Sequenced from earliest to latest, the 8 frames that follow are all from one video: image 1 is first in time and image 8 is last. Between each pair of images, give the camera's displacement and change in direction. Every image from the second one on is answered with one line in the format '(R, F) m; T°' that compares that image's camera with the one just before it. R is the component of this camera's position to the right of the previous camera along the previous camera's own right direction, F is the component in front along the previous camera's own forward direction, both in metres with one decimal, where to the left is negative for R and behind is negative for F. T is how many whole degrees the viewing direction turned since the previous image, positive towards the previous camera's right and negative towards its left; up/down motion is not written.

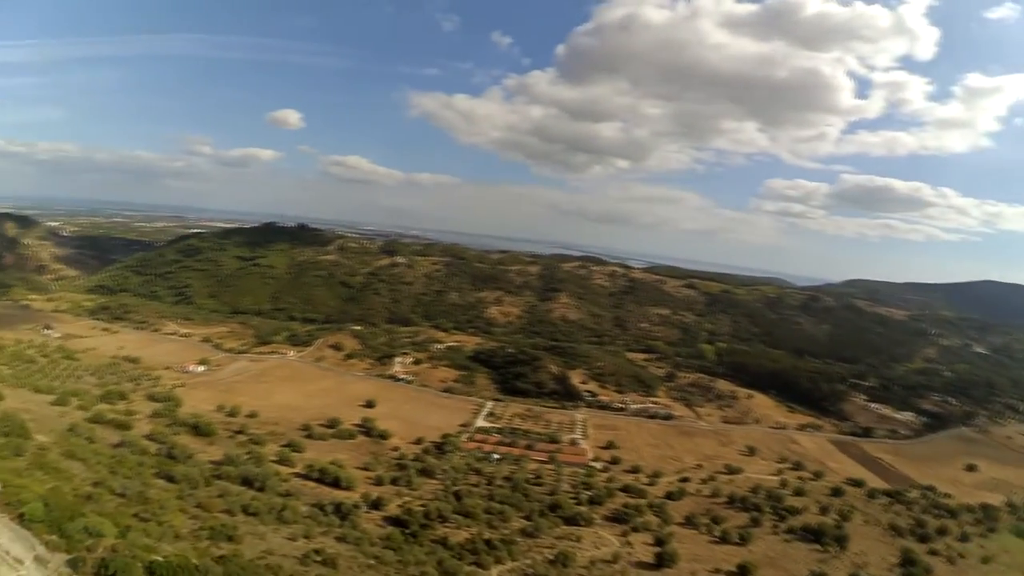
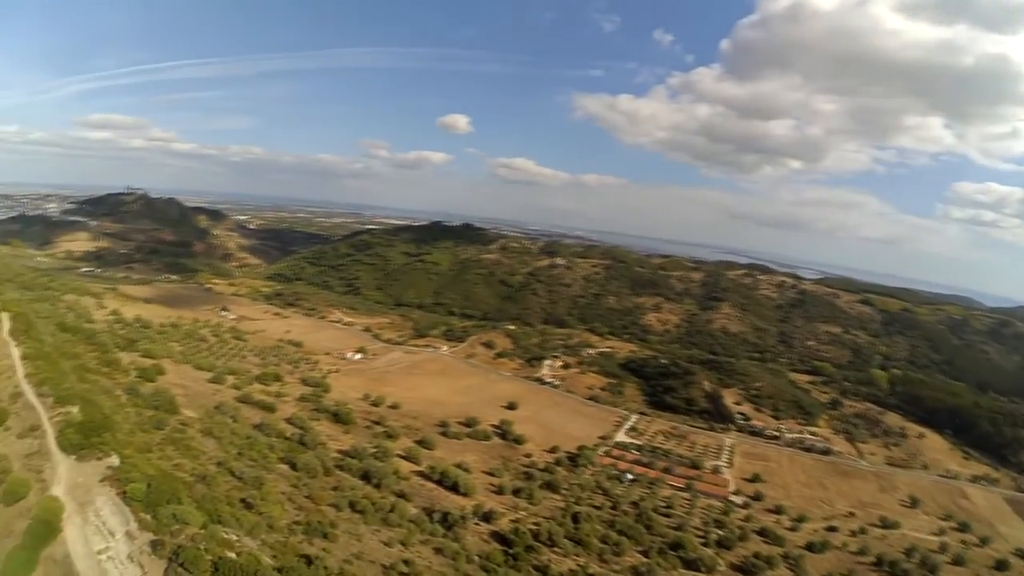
(+1.4, +2.2) m; -13°
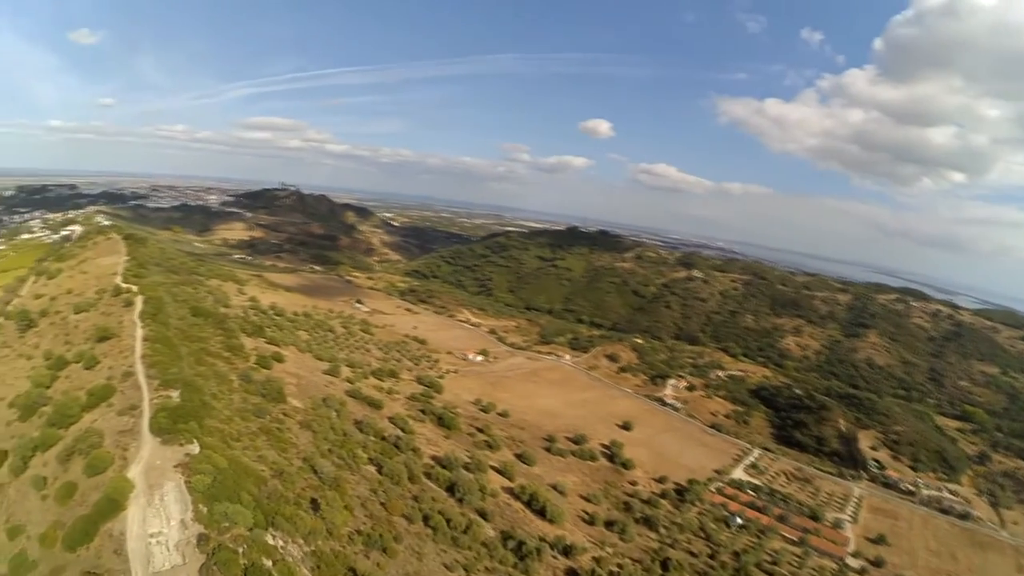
(+1.5, +1.8) m; -11°
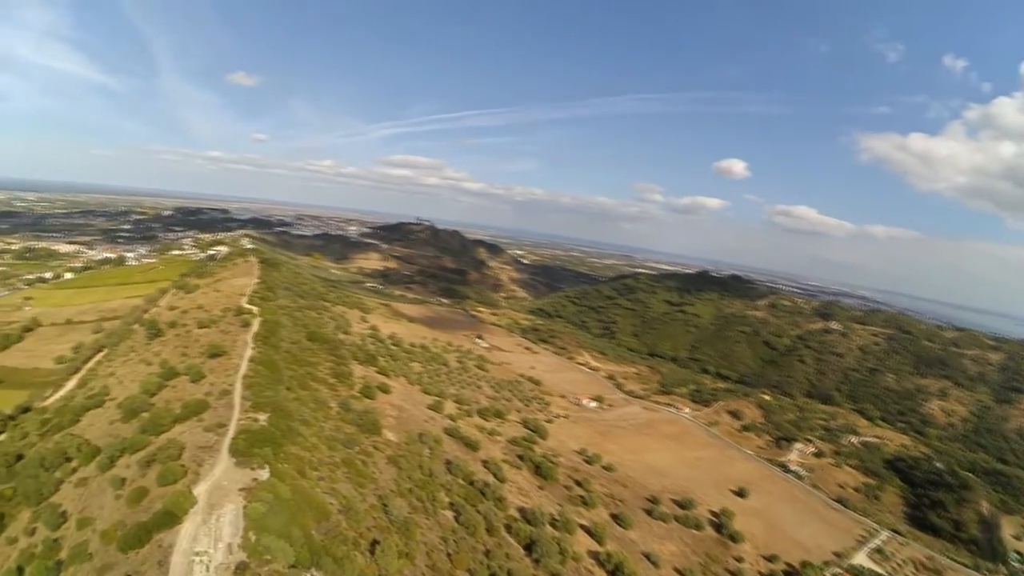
(+1.4, +1.7) m; -10°
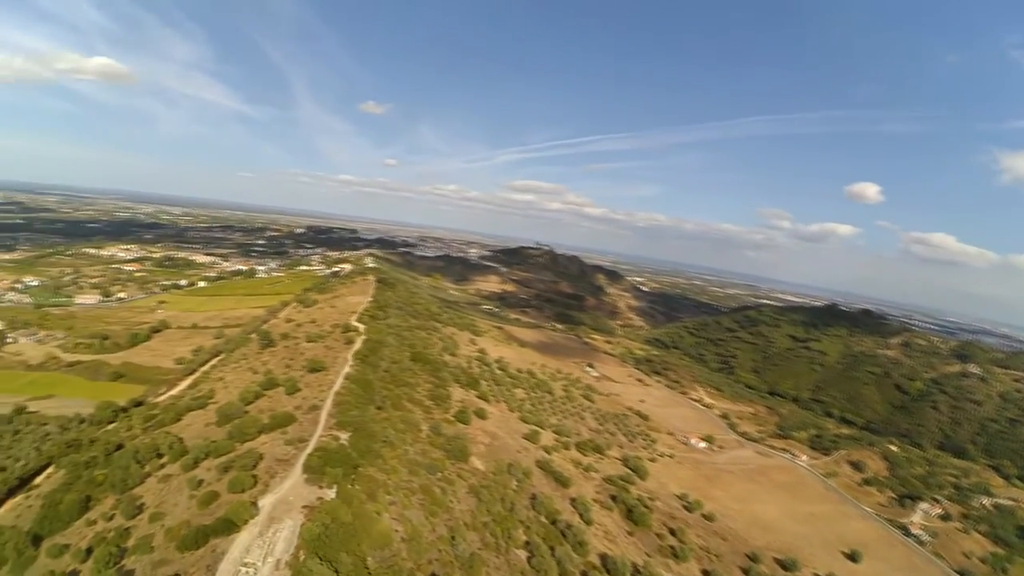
(+1.4, +1.5) m; -9°
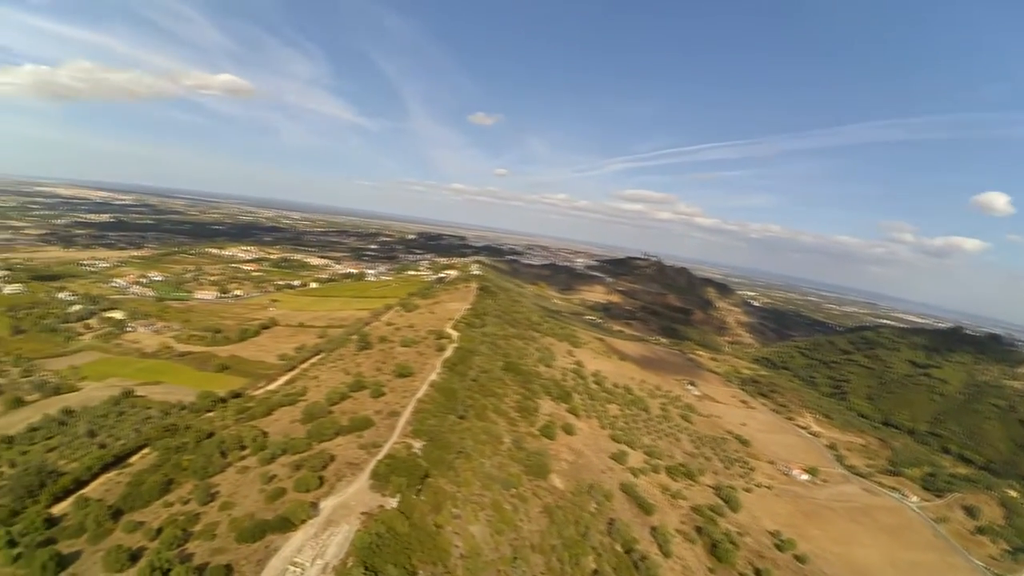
(+1.8, +1.4) m; -9°
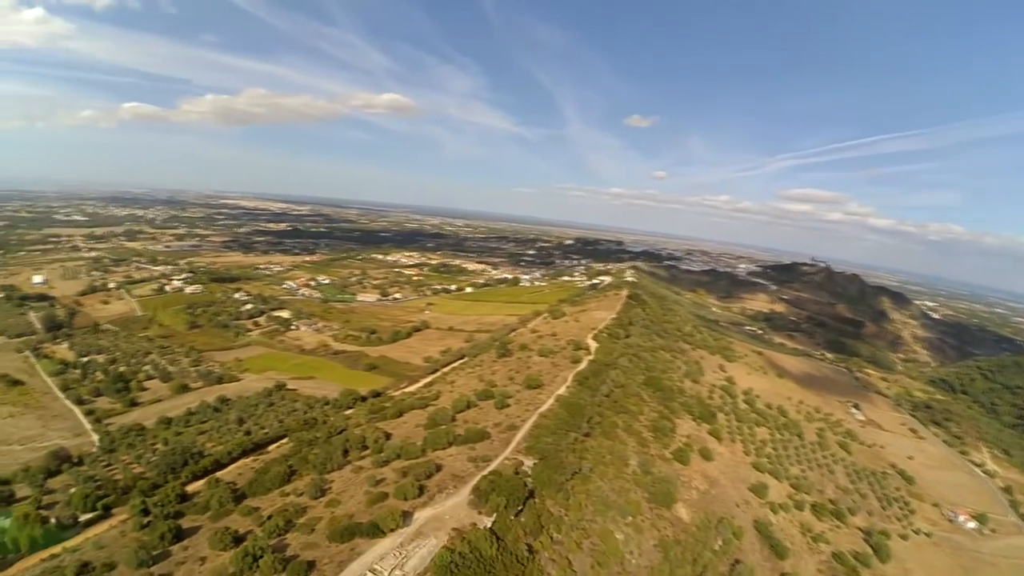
(+4.8, +2.4) m; -16°
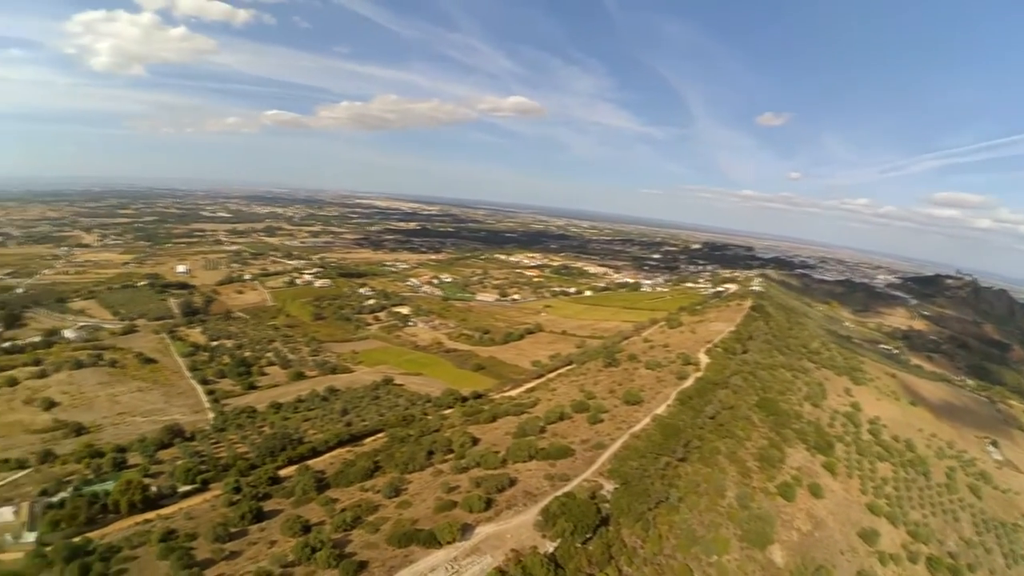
(+4.7, +1.5) m; -14°
